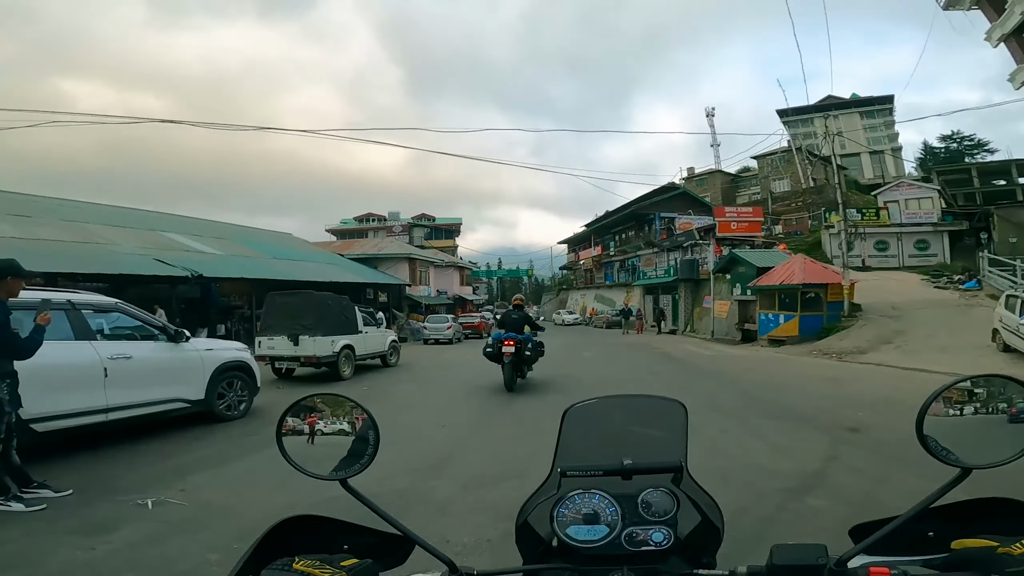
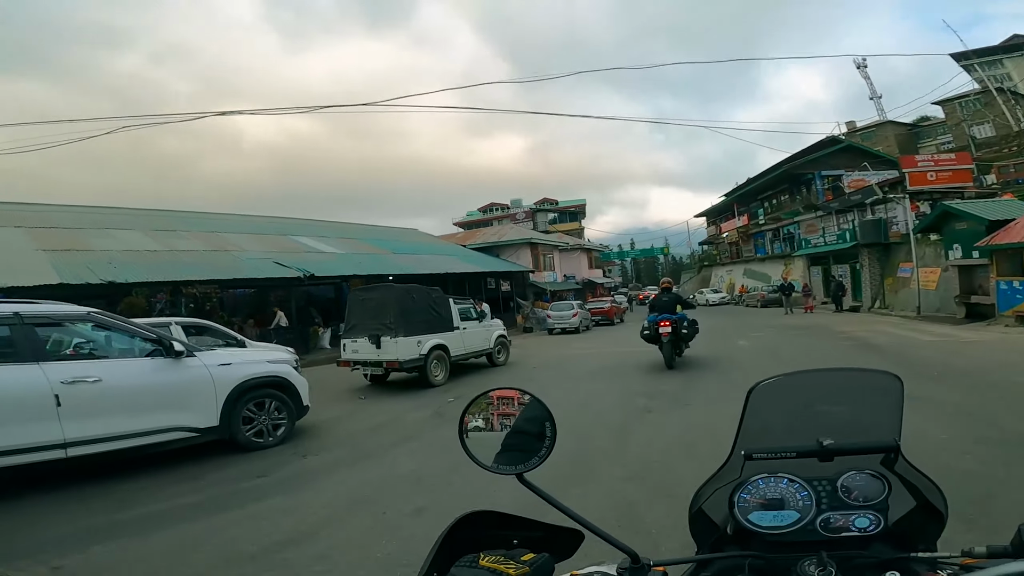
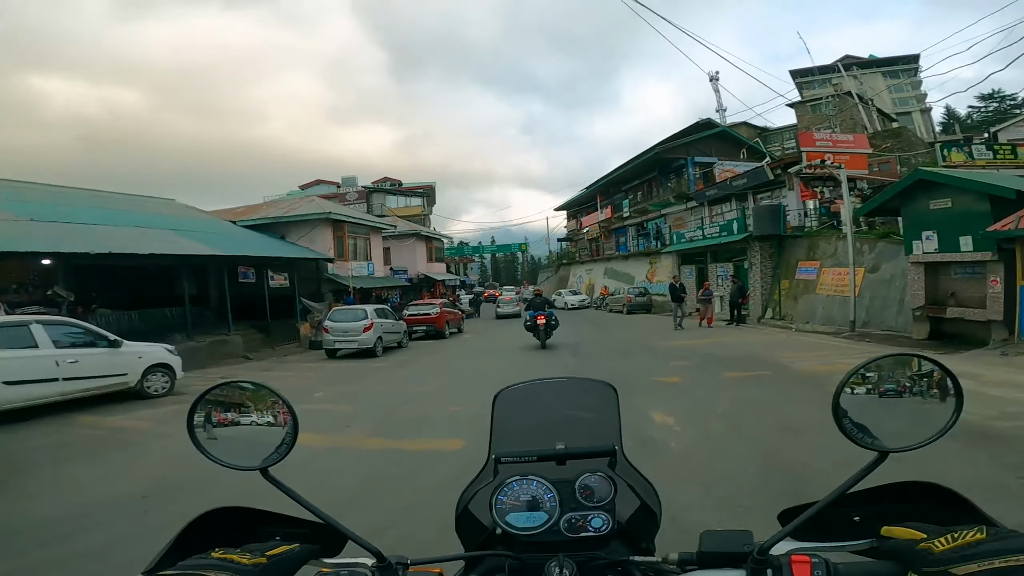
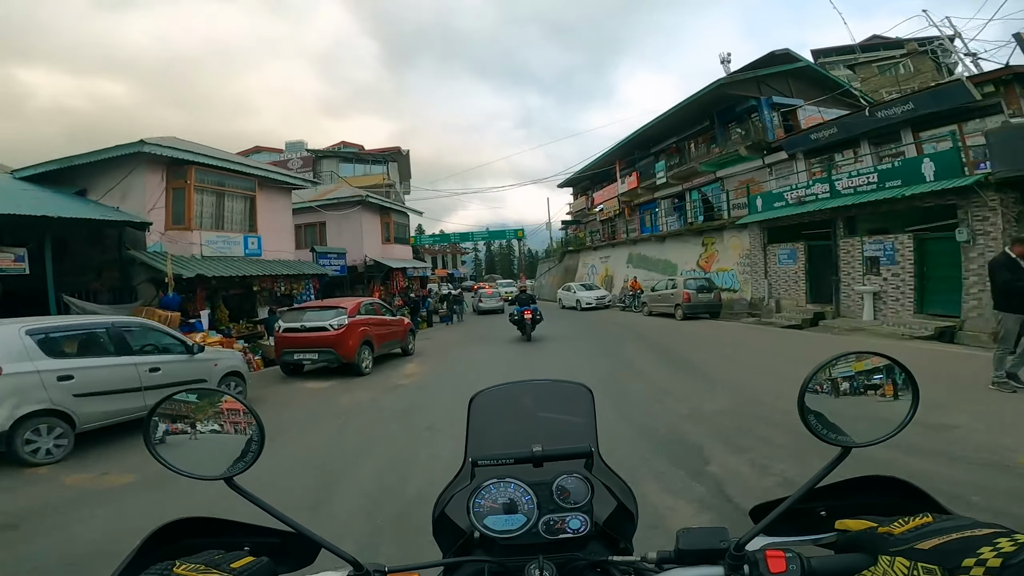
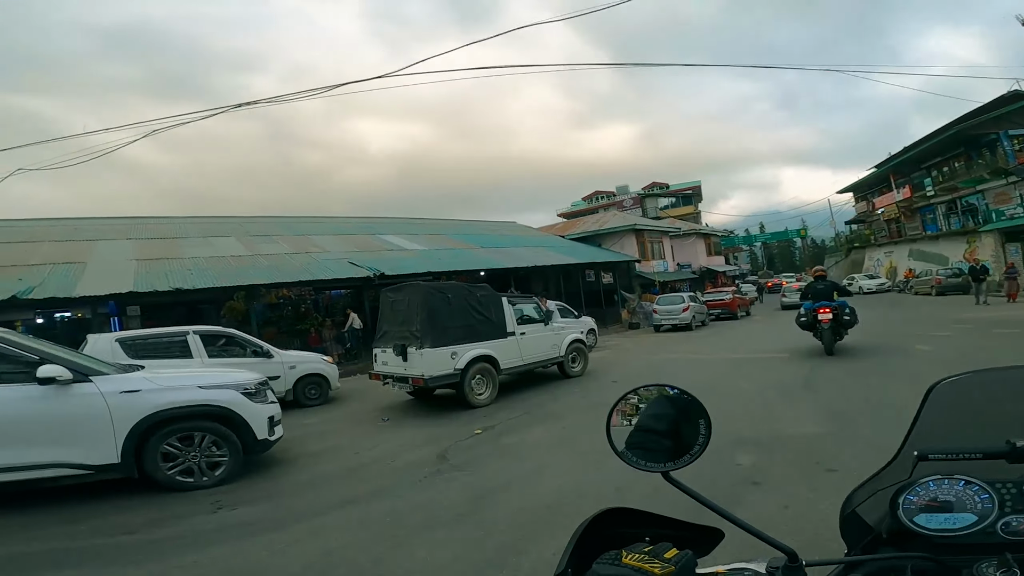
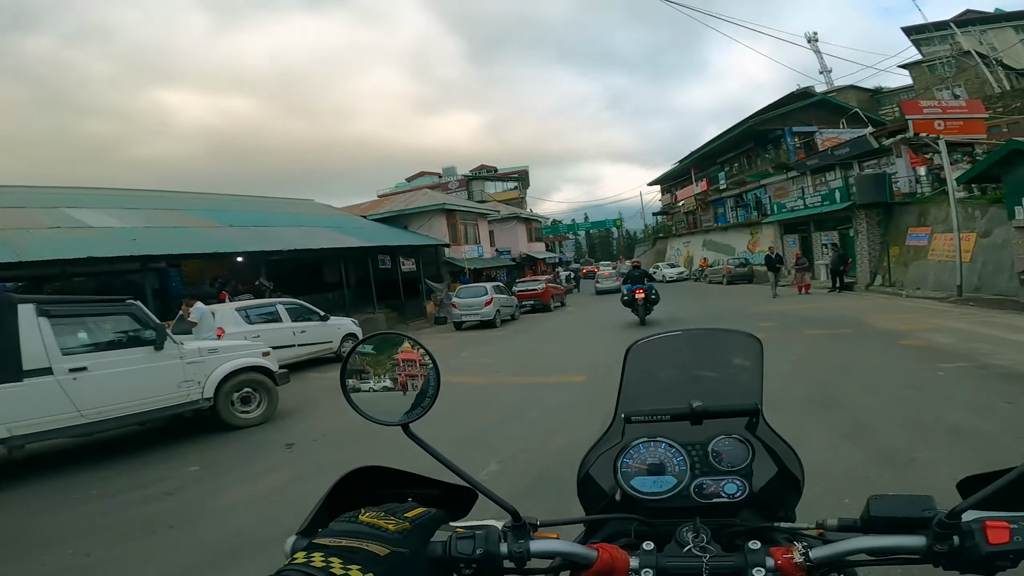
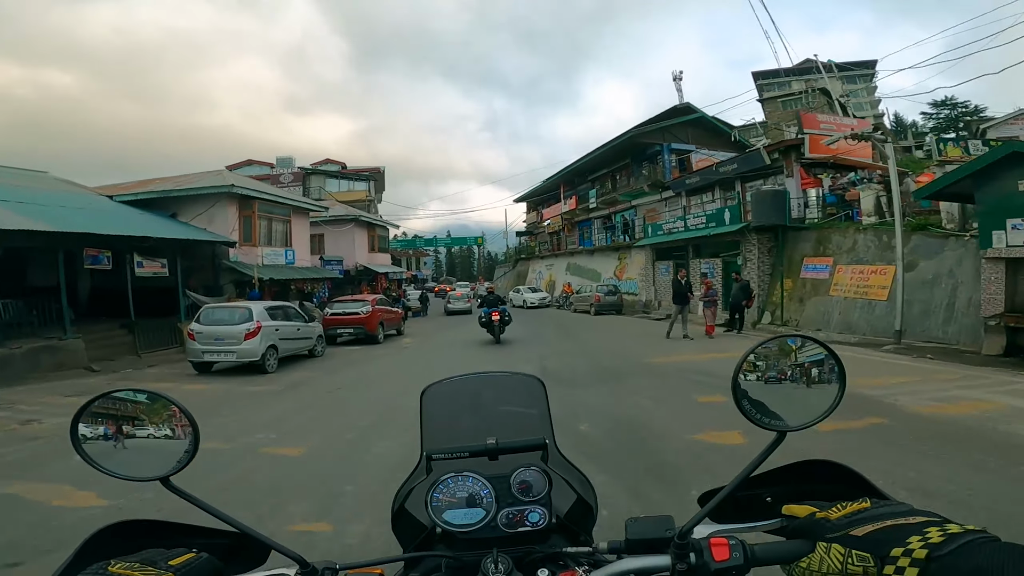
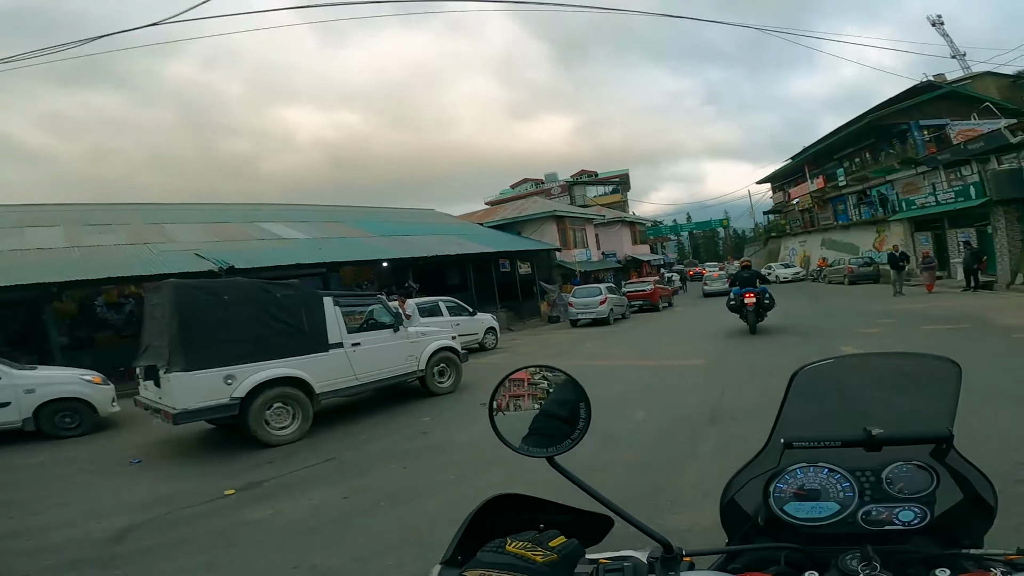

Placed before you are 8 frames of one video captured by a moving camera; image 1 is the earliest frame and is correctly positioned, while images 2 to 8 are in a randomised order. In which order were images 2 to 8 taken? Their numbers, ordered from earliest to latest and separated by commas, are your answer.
2, 5, 8, 6, 3, 7, 4
